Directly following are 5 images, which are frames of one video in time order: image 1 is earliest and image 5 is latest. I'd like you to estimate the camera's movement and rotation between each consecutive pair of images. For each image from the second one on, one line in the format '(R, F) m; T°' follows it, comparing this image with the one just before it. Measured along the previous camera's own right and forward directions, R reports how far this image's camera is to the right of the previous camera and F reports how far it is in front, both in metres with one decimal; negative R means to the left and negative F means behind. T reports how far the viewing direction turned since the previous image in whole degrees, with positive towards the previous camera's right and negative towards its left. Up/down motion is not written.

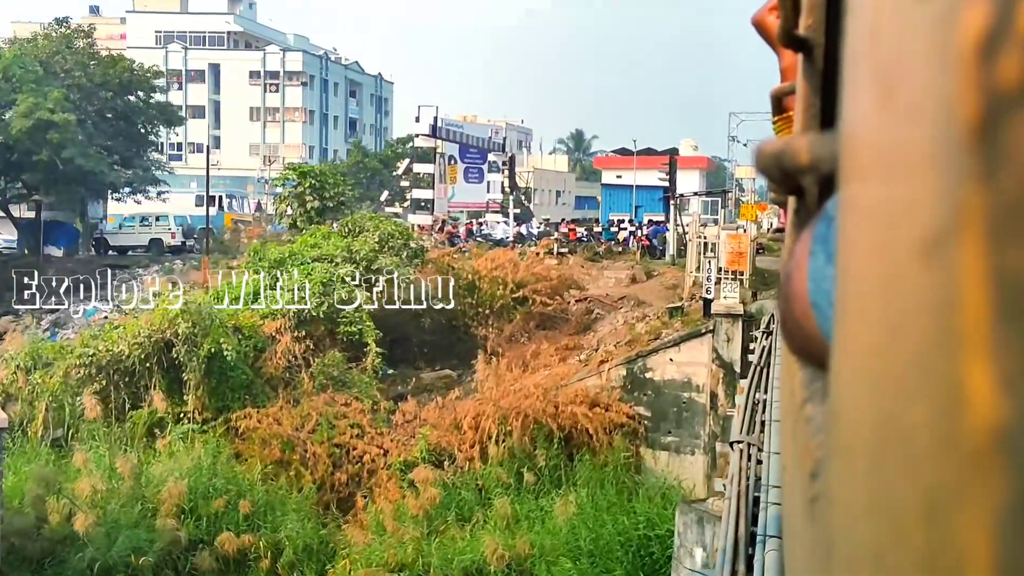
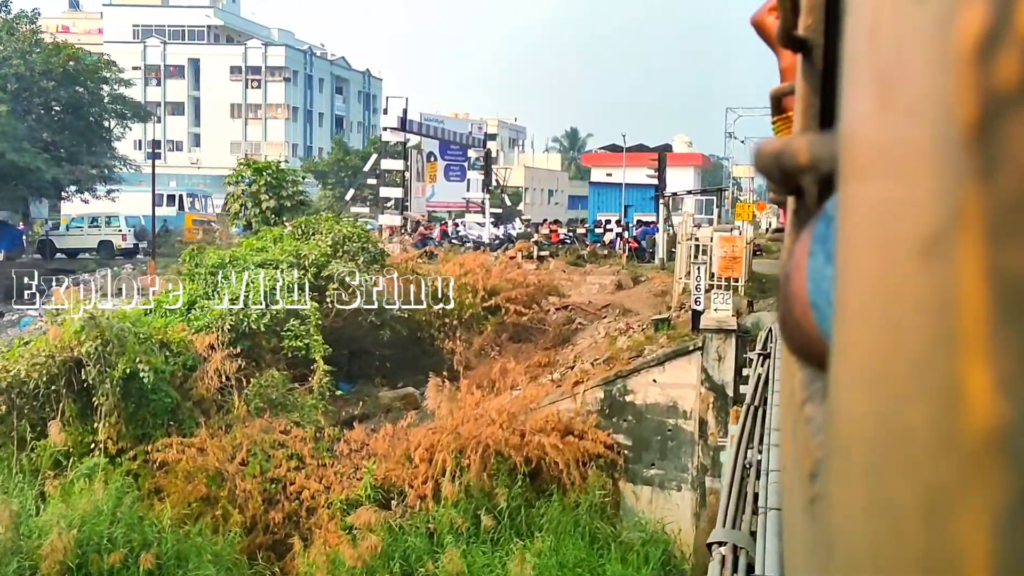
(+0.3, +1.5) m; 0°
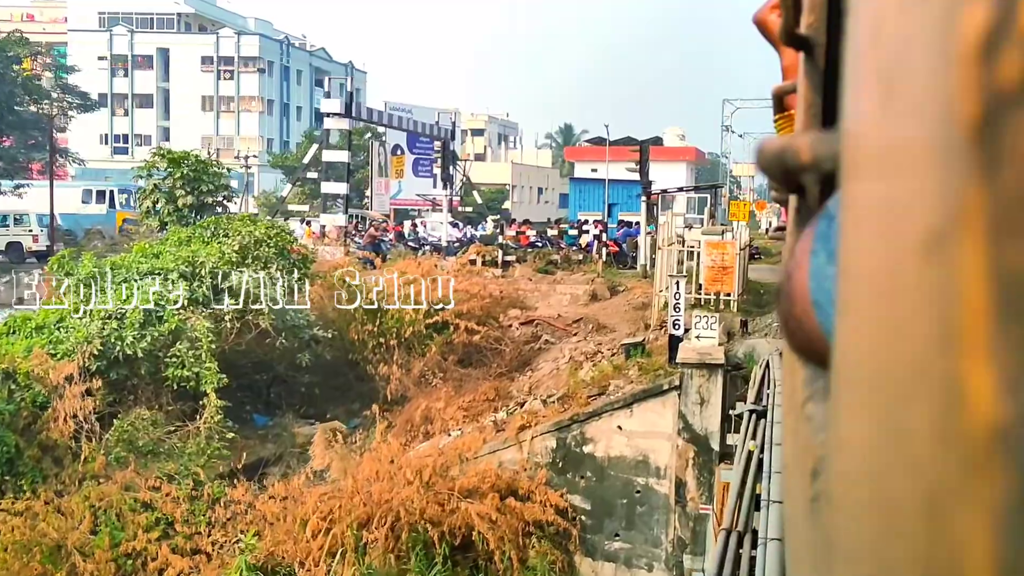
(+0.5, +2.3) m; 0°
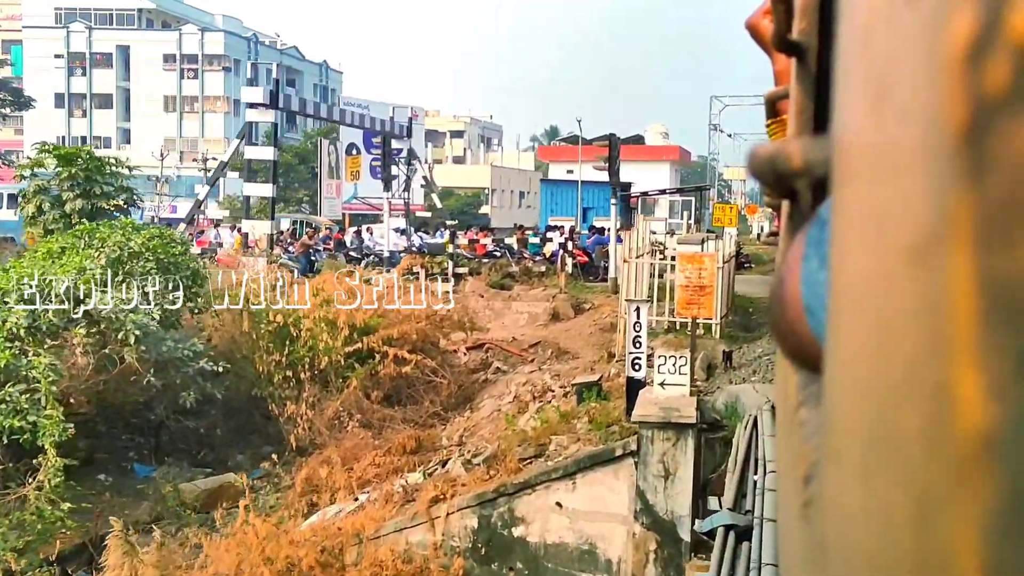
(+0.4, +2.1) m; 0°
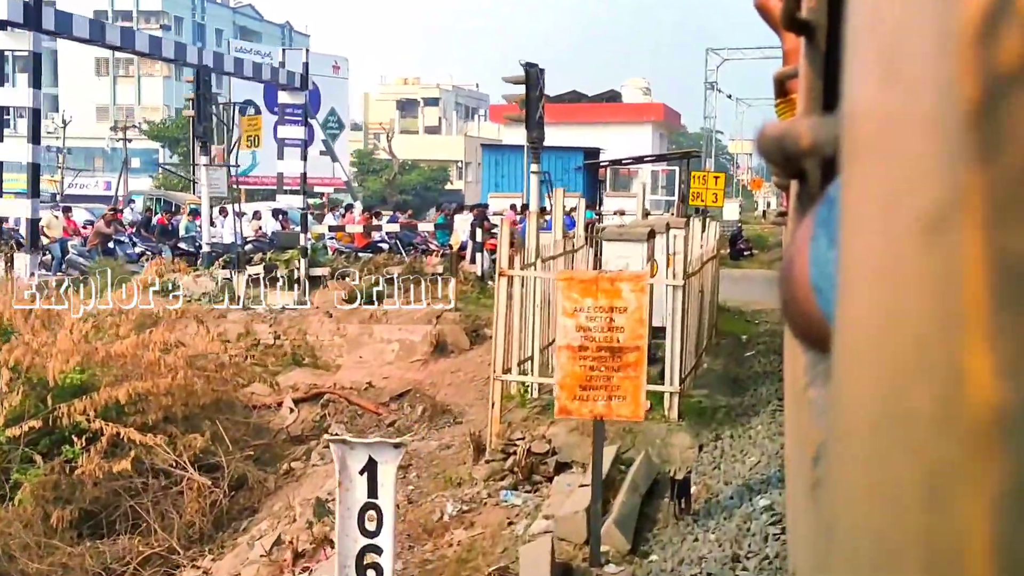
(+0.9, +4.4) m; 0°
